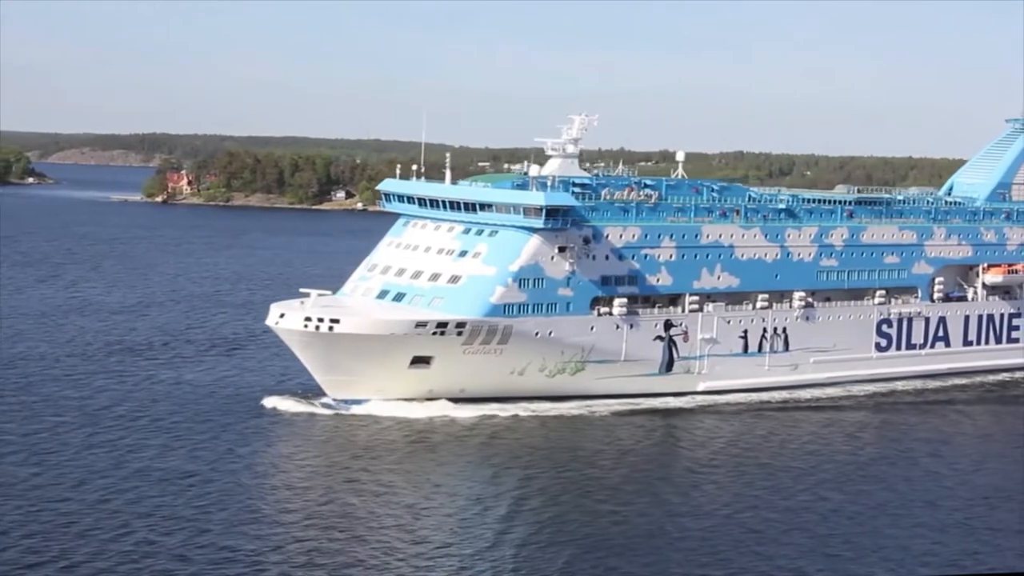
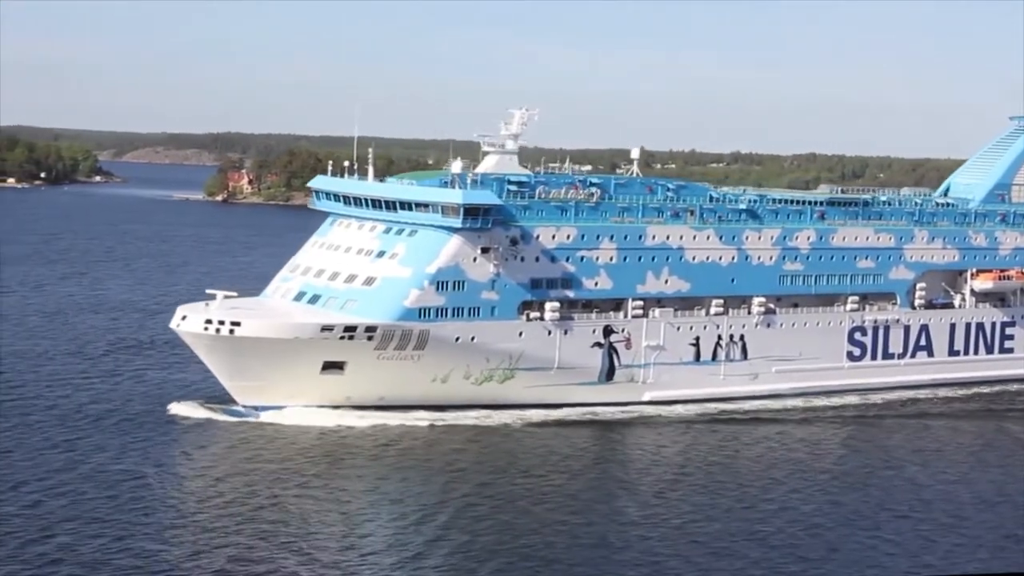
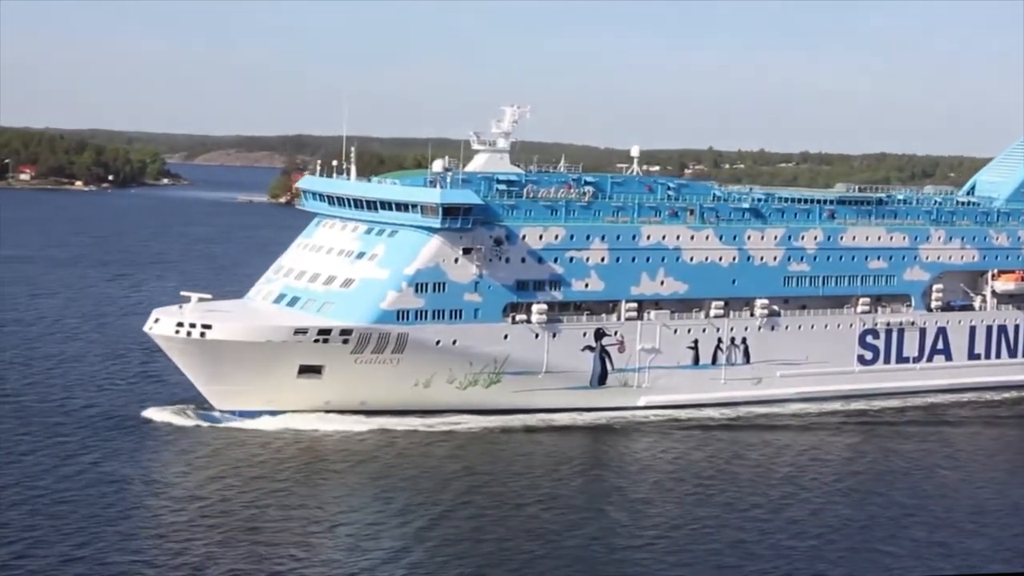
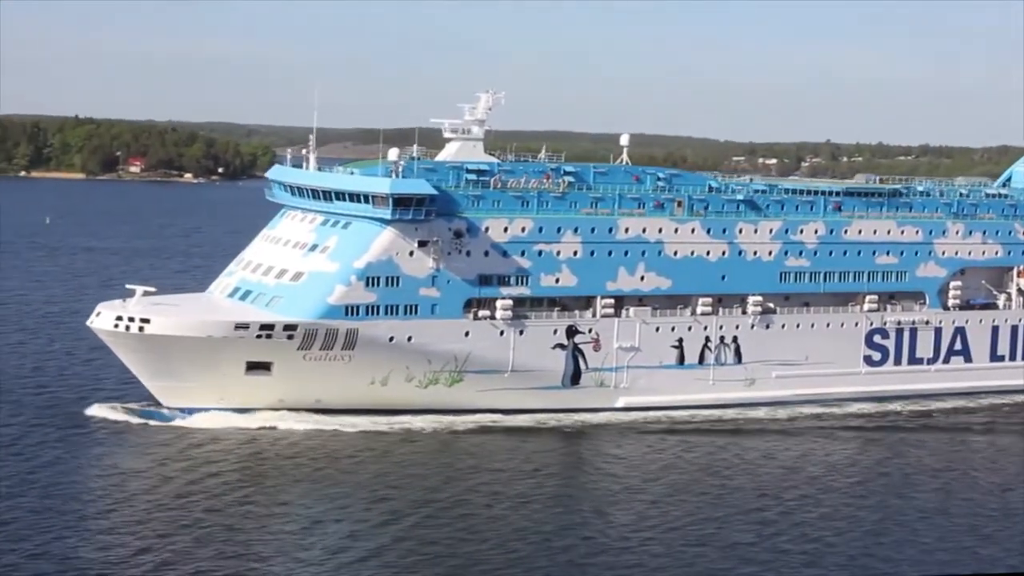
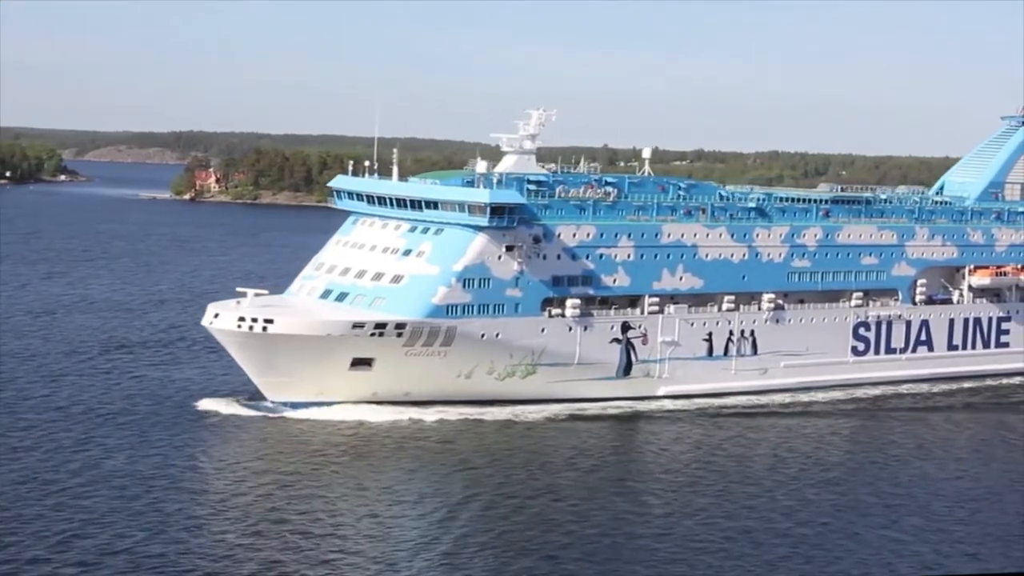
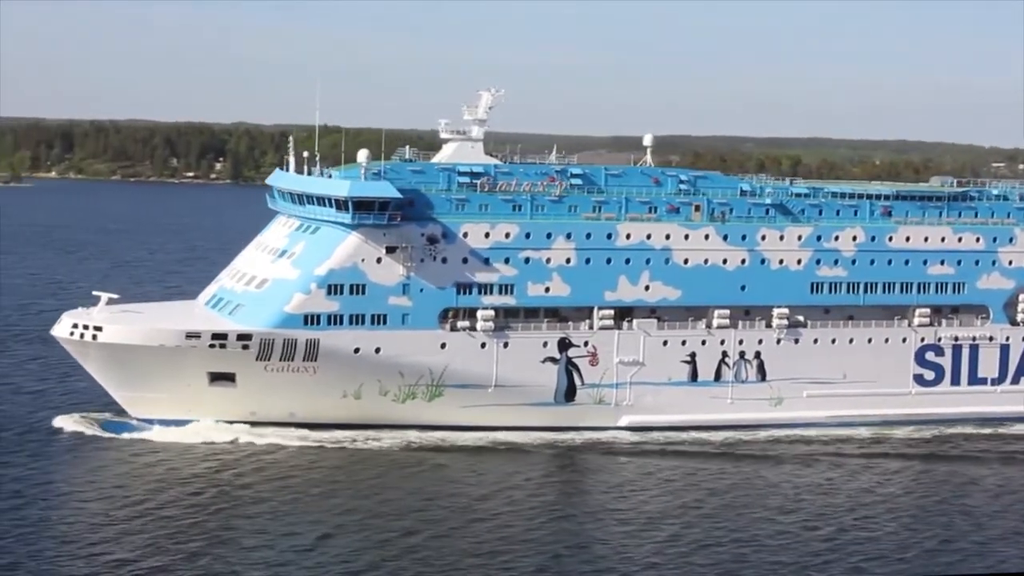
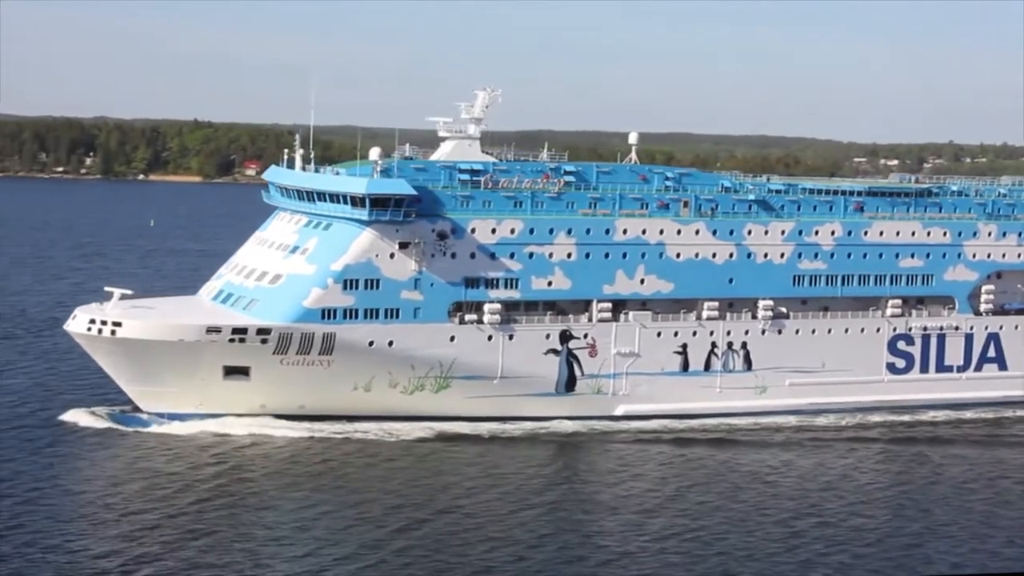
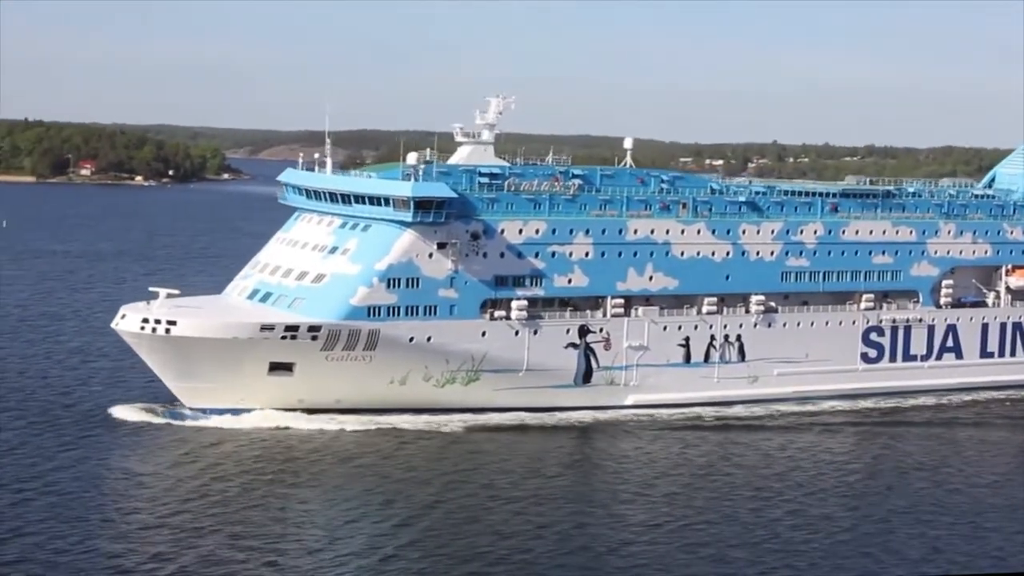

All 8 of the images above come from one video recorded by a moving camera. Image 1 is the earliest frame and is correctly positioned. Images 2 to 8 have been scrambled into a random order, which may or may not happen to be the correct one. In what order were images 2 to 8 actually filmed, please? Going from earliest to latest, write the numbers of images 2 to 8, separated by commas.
5, 2, 3, 8, 4, 7, 6
